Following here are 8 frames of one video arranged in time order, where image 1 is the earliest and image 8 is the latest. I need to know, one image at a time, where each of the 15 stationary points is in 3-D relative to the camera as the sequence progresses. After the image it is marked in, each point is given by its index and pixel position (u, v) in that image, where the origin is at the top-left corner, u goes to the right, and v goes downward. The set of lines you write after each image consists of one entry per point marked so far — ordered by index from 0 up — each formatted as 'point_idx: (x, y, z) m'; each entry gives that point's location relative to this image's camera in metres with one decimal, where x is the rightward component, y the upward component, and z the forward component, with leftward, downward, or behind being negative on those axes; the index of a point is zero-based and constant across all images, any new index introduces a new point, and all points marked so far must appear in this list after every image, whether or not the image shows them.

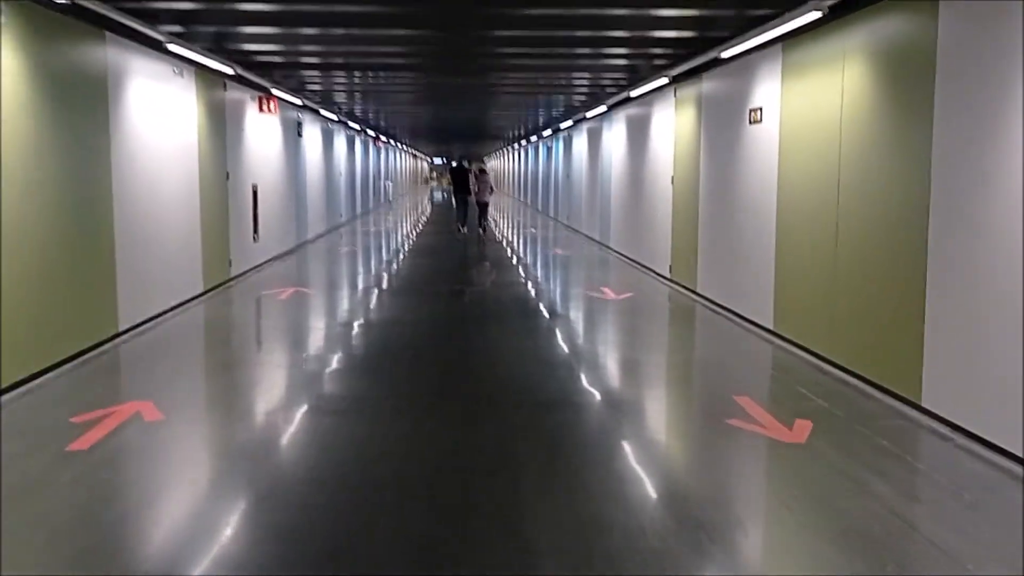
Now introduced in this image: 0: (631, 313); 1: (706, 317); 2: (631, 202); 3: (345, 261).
0: (+1.0, -0.2, +7.9) m
1: (+1.6, -0.2, +7.2) m
2: (+1.4, +1.0, +10.7) m
3: (-2.1, +0.3, +11.6) m
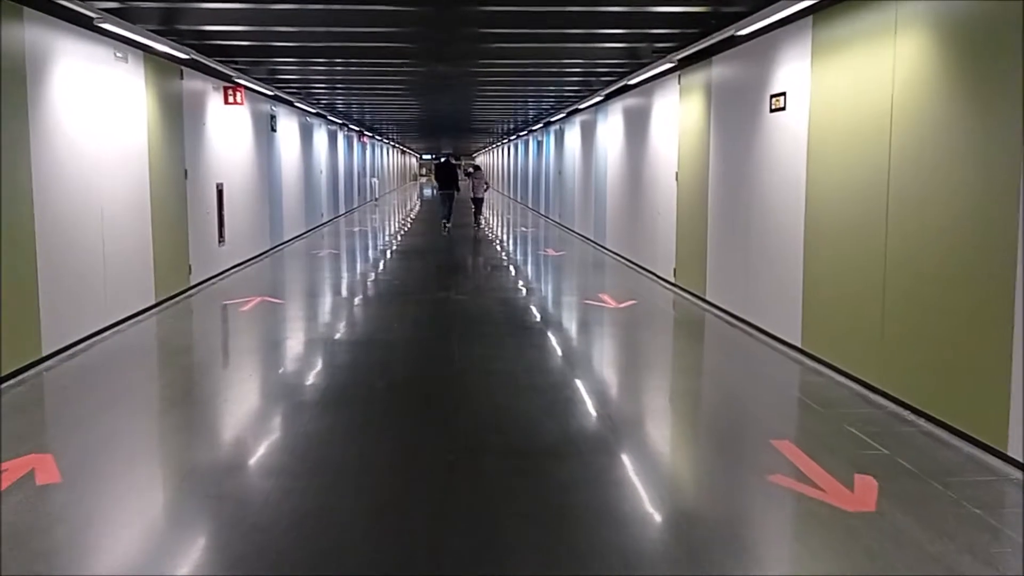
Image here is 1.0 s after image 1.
0: (+1.0, -0.3, +7.1) m
1: (+1.5, -0.3, +6.5) m
2: (+1.3, +1.0, +10.0) m
3: (-2.2, +0.3, +10.8) m
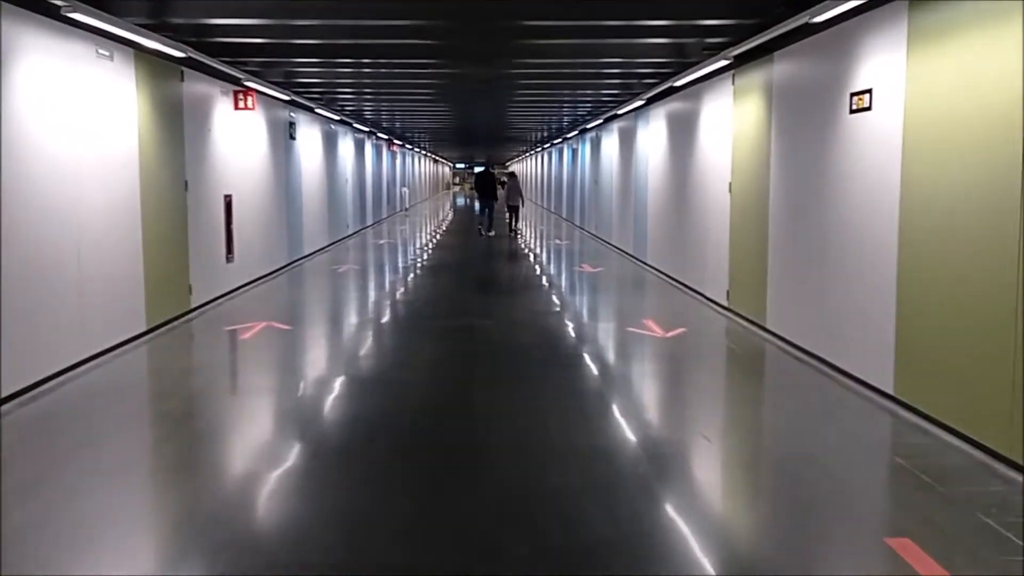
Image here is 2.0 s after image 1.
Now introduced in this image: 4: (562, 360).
0: (+1.2, -0.4, +6.3) m
1: (+1.7, -0.5, +5.7) m
2: (+1.6, +0.8, +9.1) m
3: (-1.9, +0.1, +10.1) m
4: (+0.3, -0.5, +6.3) m
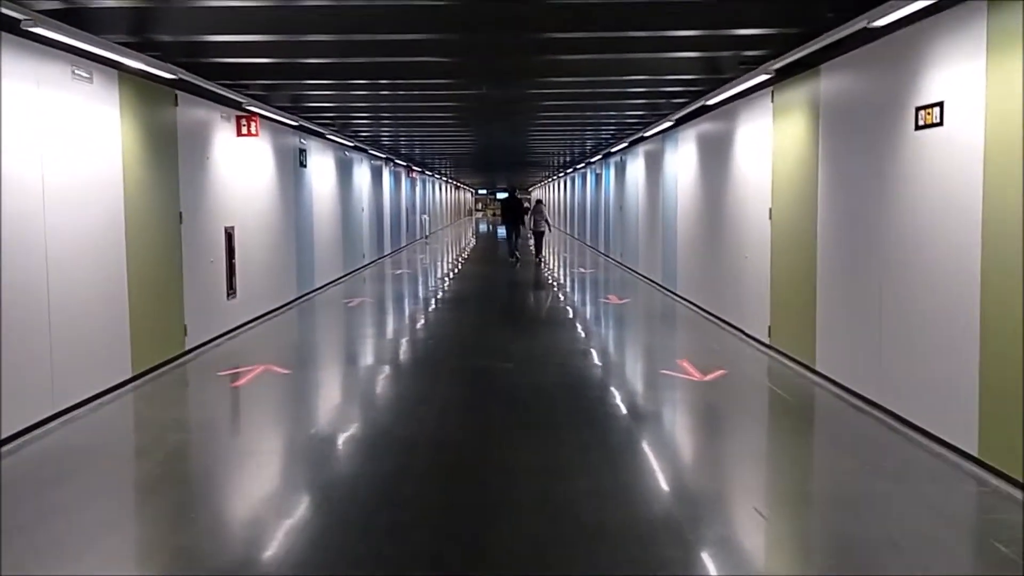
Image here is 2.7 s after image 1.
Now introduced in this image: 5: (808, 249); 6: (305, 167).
0: (+1.3, -0.7, +5.7) m
1: (+1.8, -0.7, +5.0) m
2: (+1.8, +0.5, +8.5) m
3: (-1.6, -0.3, +9.6) m
4: (+0.5, -0.7, +5.7) m
5: (+1.9, +0.2, +5.8) m
6: (-2.3, +1.4, +10.3) m
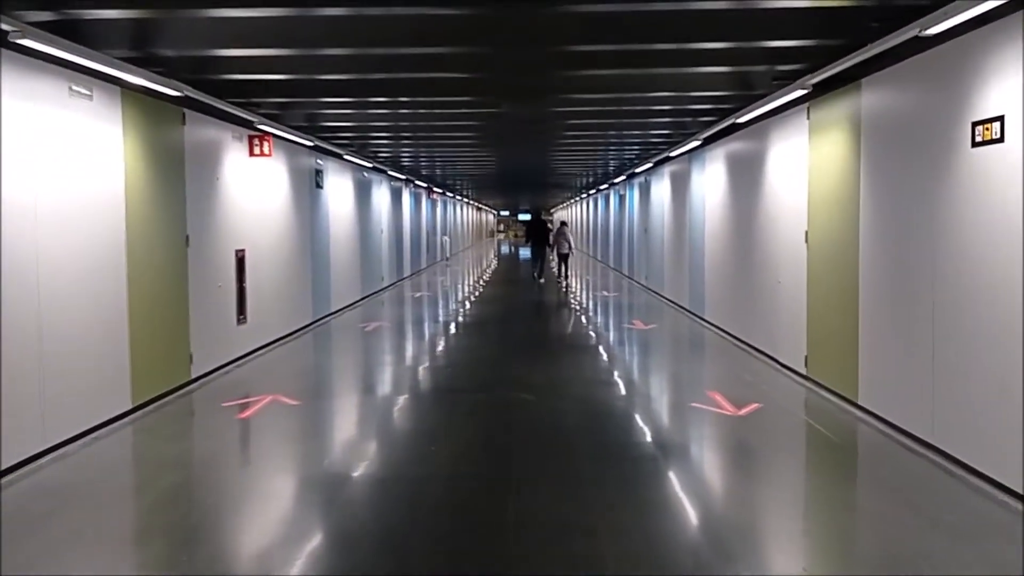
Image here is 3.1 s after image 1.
0: (+1.4, -0.8, +5.3) m
1: (+1.9, -0.8, +4.7) m
2: (+2.0, +0.3, +8.2) m
3: (-1.4, -0.5, +9.3) m
4: (+0.6, -0.9, +5.3) m
5: (+2.0, +0.1, +5.4) m
6: (-2.1, +1.1, +10.0) m
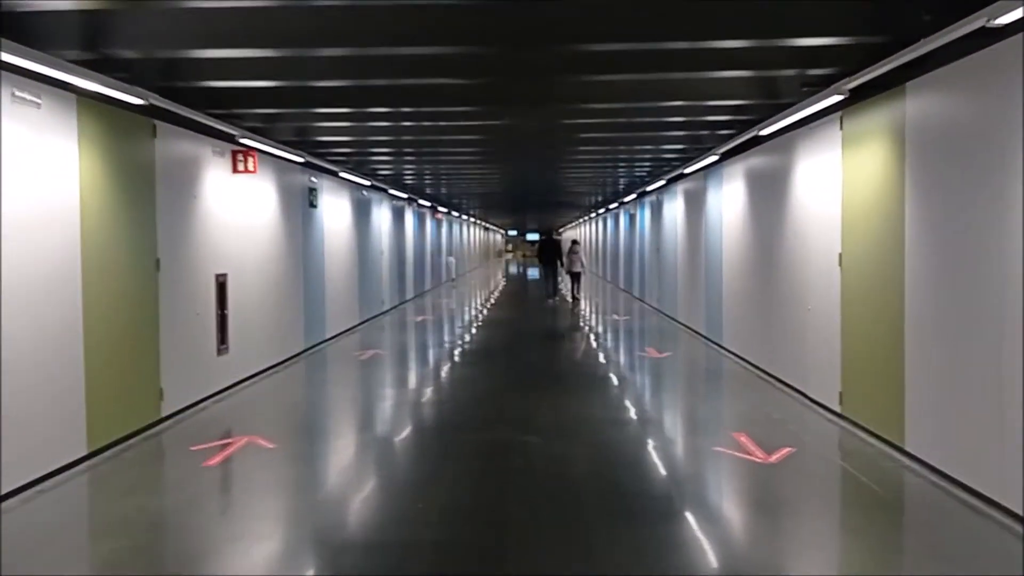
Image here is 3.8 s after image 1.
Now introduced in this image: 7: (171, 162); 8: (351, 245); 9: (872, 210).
0: (+1.5, -1.0, +4.7) m
1: (+1.9, -1.0, +4.1) m
2: (+2.1, 0.0, +7.6) m
3: (-1.4, -0.8, +8.7) m
4: (+0.6, -1.0, +4.7) m
5: (+2.0, -0.1, +4.8) m
6: (-2.0, +0.8, +9.5) m
7: (-2.2, +0.8, +5.7) m
8: (-2.0, +0.5, +11.4) m
9: (+2.0, +0.4, +5.0) m
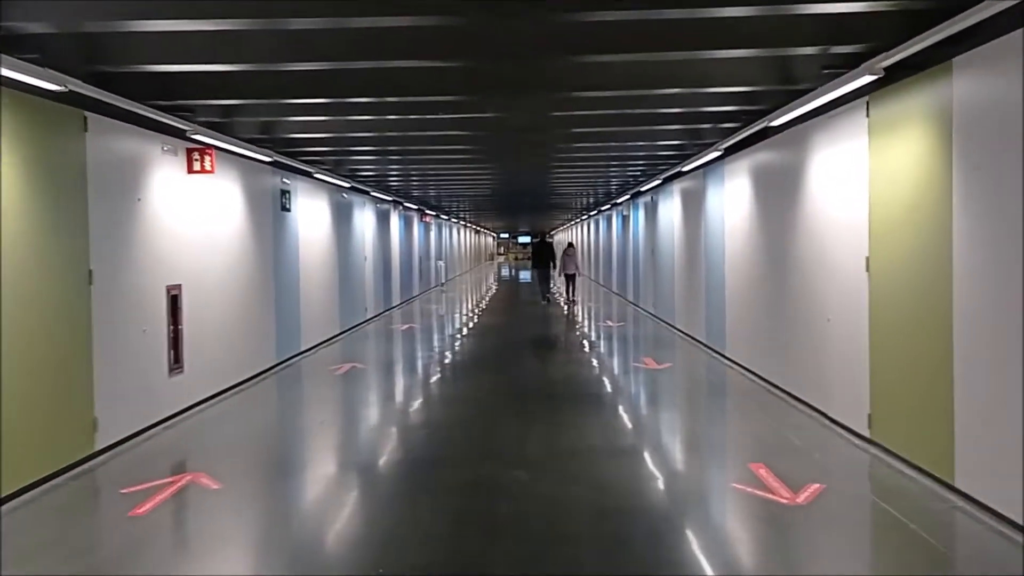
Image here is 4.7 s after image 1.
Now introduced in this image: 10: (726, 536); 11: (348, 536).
0: (+1.4, -1.0, +4.1) m
1: (+1.9, -1.0, +3.4) m
2: (+2.0, 0.0, +7.0) m
3: (-1.5, -0.9, +8.0) m
4: (+0.5, -1.1, +4.1) m
5: (+1.9, -0.1, +4.2) m
6: (-2.2, +0.7, +8.8) m
7: (-2.2, +0.7, +5.1) m
8: (-2.1, +0.4, +10.7) m
9: (+1.9, +0.4, +4.4) m
10: (+0.9, -1.1, +3.8) m
11: (-0.7, -1.1, +3.9) m
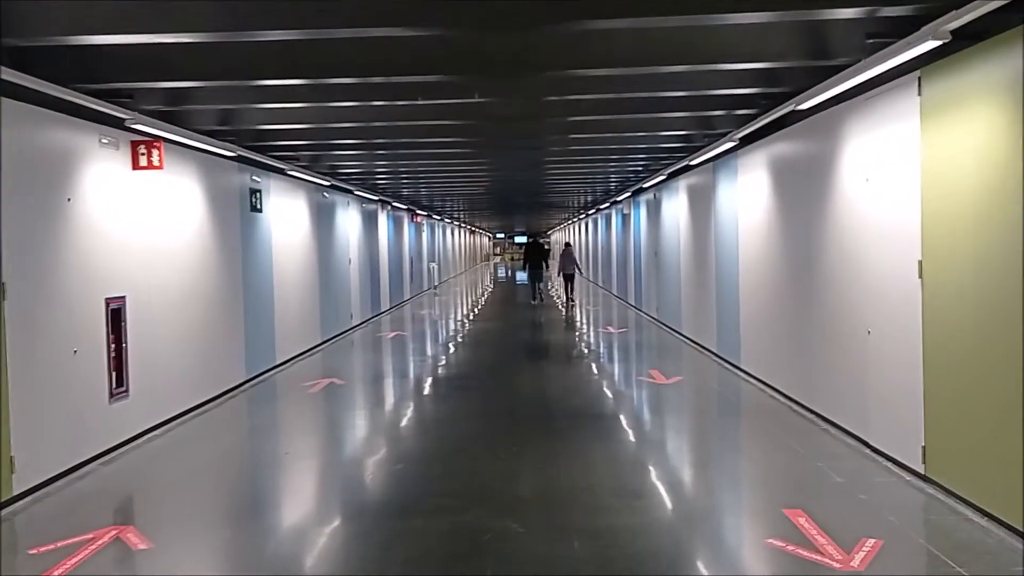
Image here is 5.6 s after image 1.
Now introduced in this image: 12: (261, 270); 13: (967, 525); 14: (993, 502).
0: (+1.3, -1.1, +3.4) m
1: (+1.8, -1.1, +2.7) m
2: (+1.9, -0.1, +6.3) m
3: (-1.5, -0.9, +7.3) m
4: (+0.5, -1.1, +3.3) m
5: (+1.9, -0.2, +3.5) m
6: (-2.2, +0.7, +8.1) m
7: (-2.3, +0.6, +4.3) m
8: (-2.2, +0.4, +10.0) m
9: (+1.9, +0.3, +3.7) m
10: (+0.9, -1.2, +3.0) m
11: (-0.7, -1.2, +3.1) m
12: (-2.2, +0.1, +8.1) m
13: (+1.9, -1.0, +3.8) m
14: (+1.9, -0.9, +3.7) m
